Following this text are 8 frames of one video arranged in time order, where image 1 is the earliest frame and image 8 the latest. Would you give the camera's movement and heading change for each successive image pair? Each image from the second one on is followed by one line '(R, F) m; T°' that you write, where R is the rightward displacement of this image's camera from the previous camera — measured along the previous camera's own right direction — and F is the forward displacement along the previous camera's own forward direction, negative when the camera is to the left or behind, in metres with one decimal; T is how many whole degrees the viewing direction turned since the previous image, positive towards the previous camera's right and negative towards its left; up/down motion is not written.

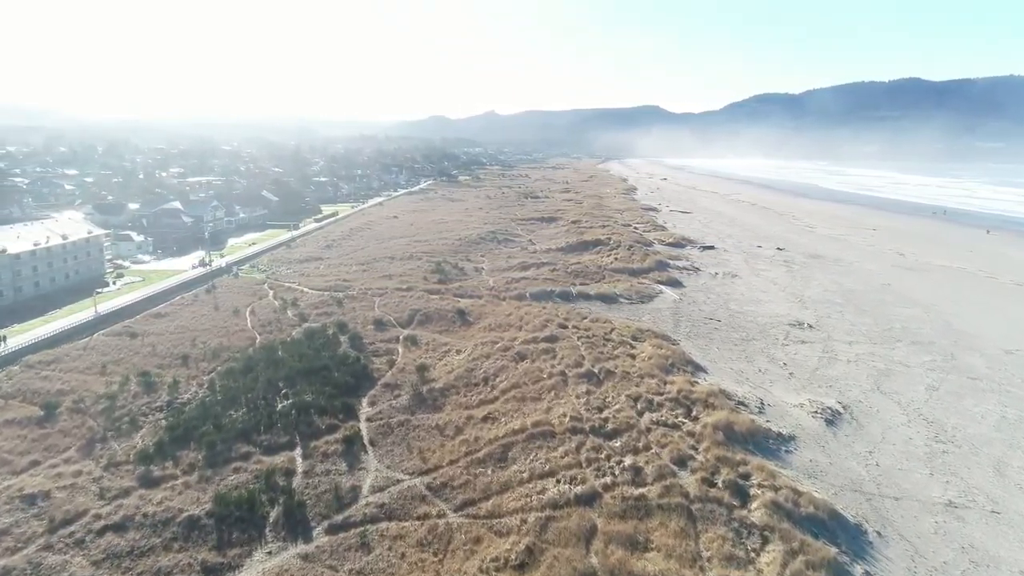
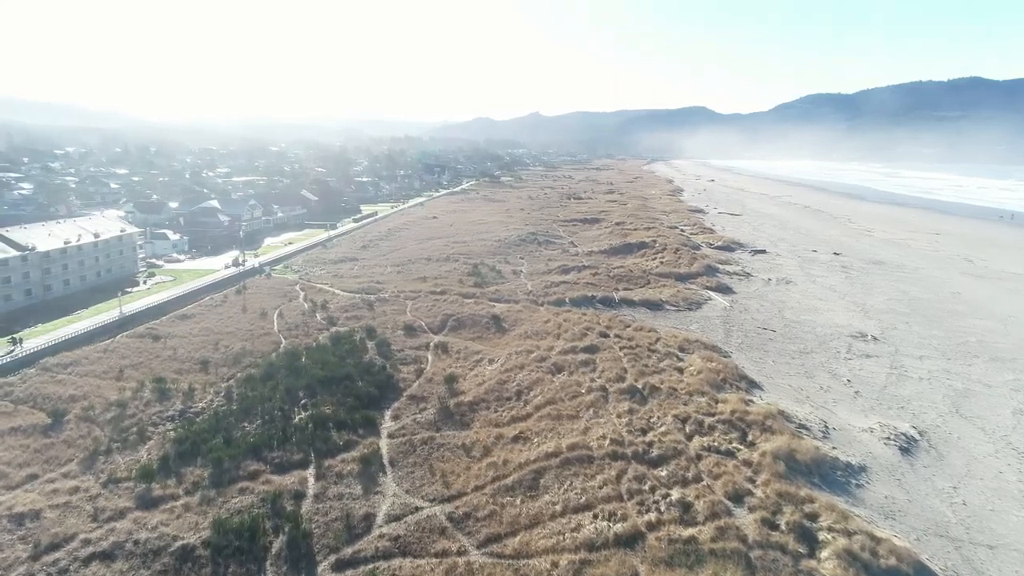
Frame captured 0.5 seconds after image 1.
(+0.1, +1.5) m; -3°
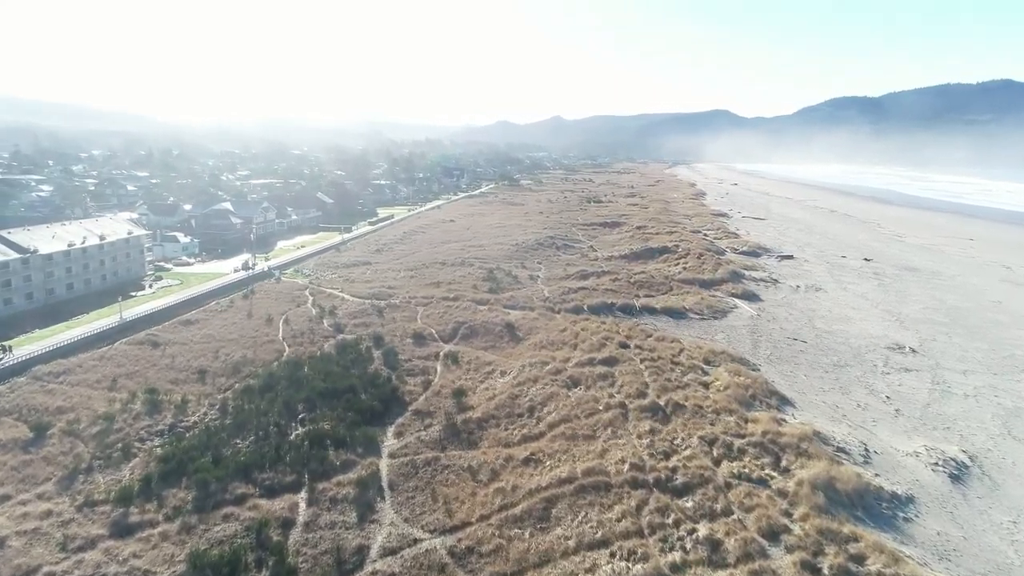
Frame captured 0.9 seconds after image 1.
(+0.2, +1.2) m; -2°
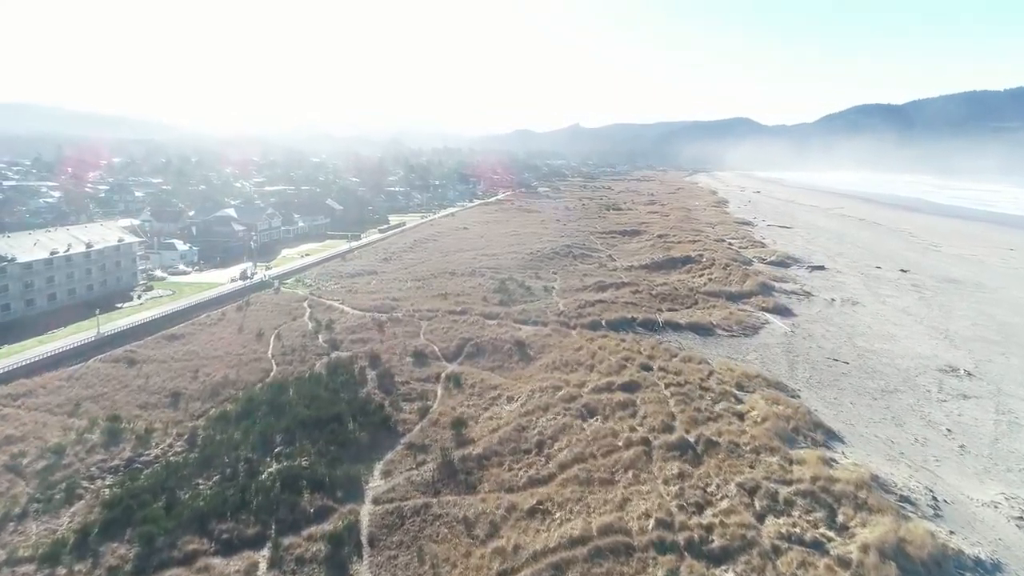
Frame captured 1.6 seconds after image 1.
(+0.2, +2.0) m; -1°
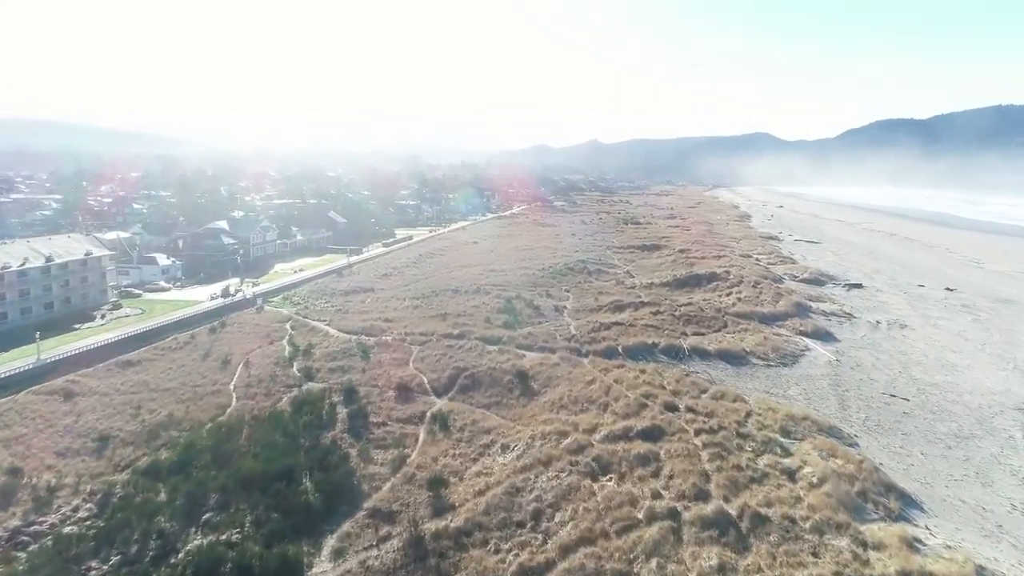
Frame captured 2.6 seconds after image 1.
(+0.4, +2.9) m; -1°
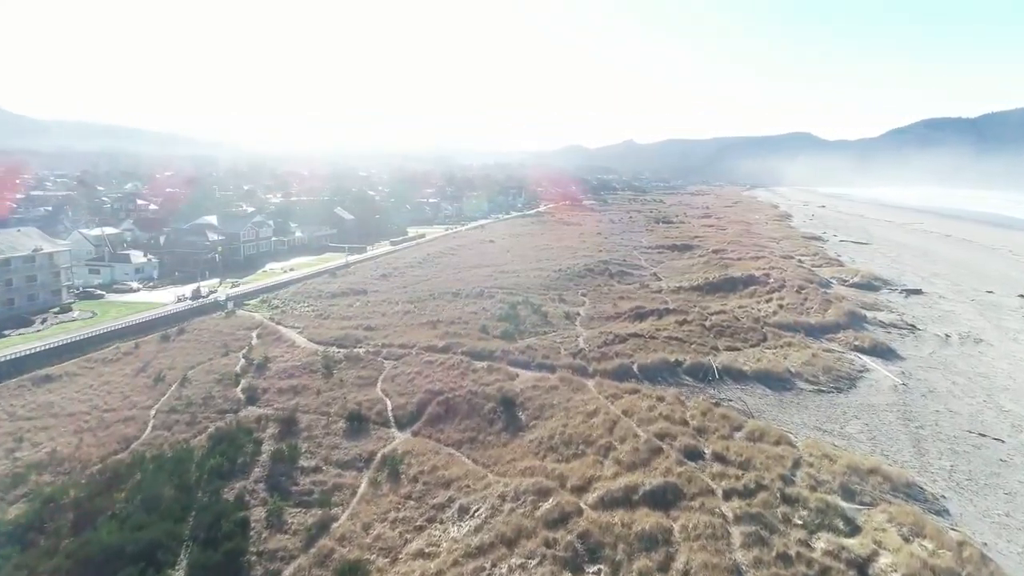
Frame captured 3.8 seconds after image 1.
(+1.0, +3.6) m; -3°
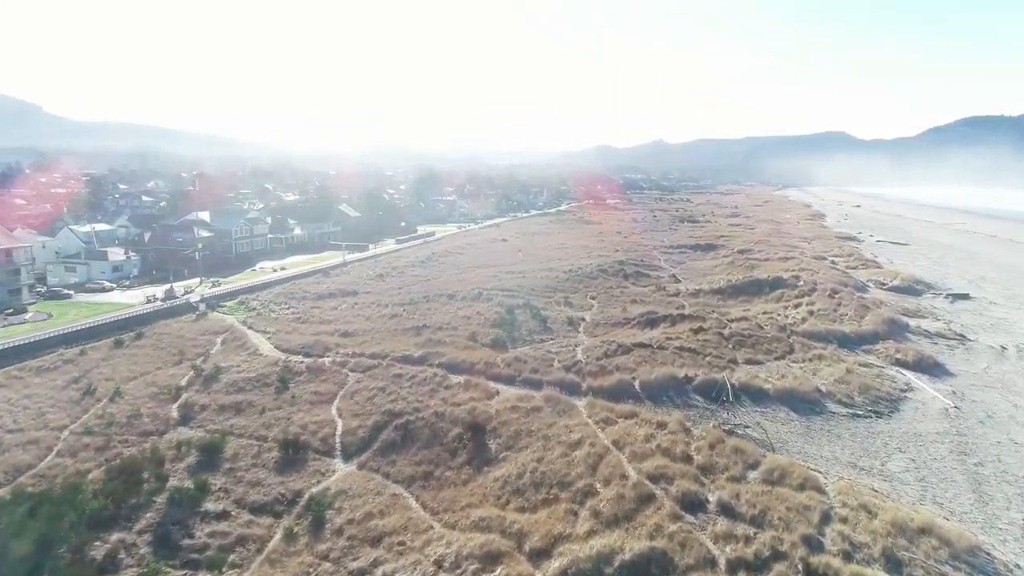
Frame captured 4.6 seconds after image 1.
(+1.0, +2.4) m; -2°
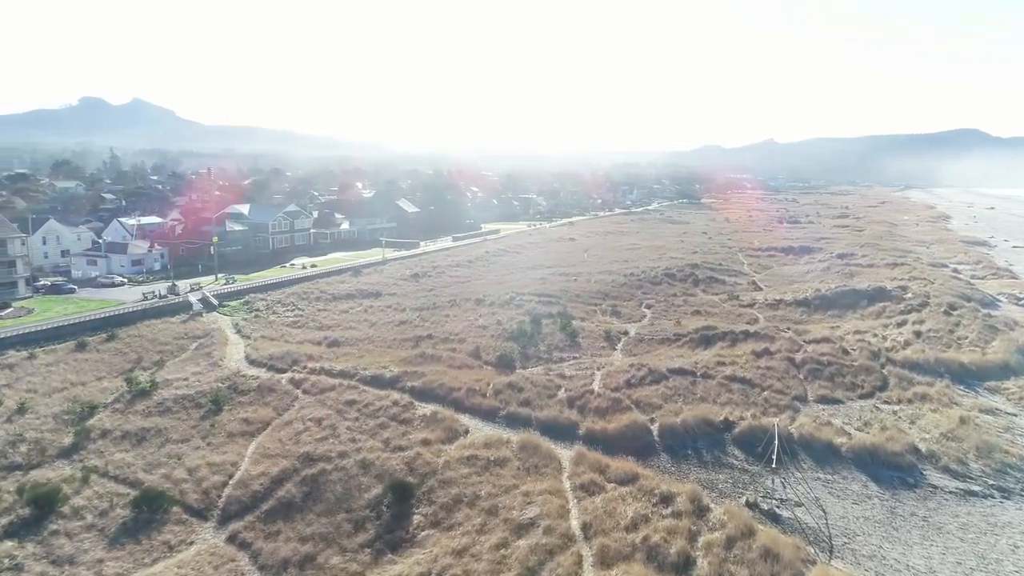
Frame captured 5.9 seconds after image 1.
(+1.9, +3.6) m; -8°
